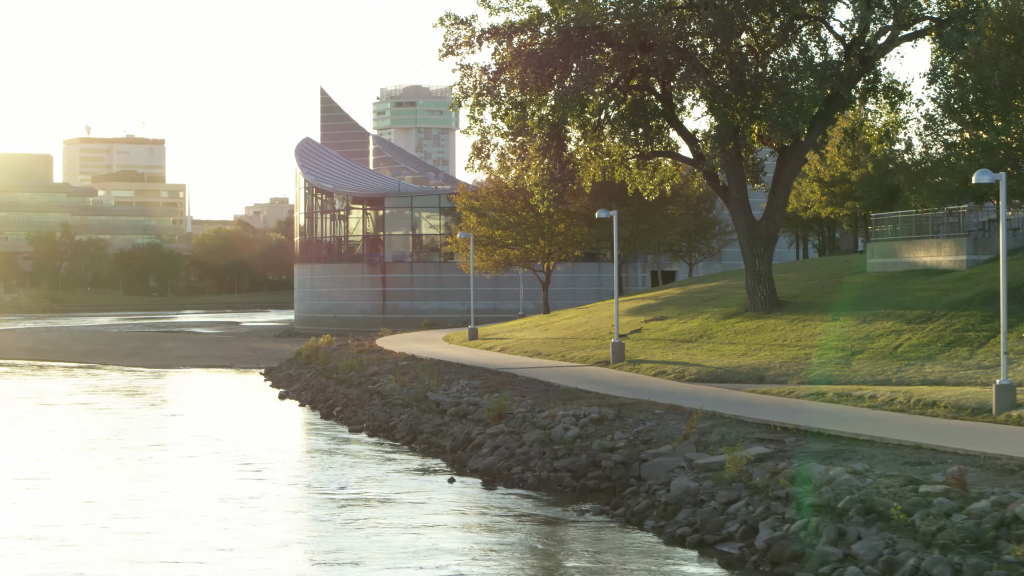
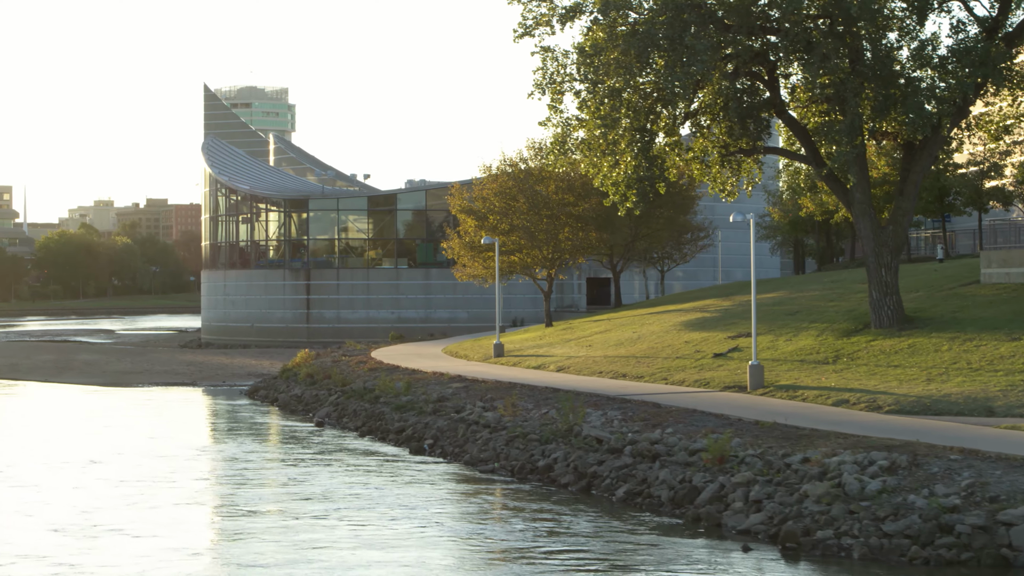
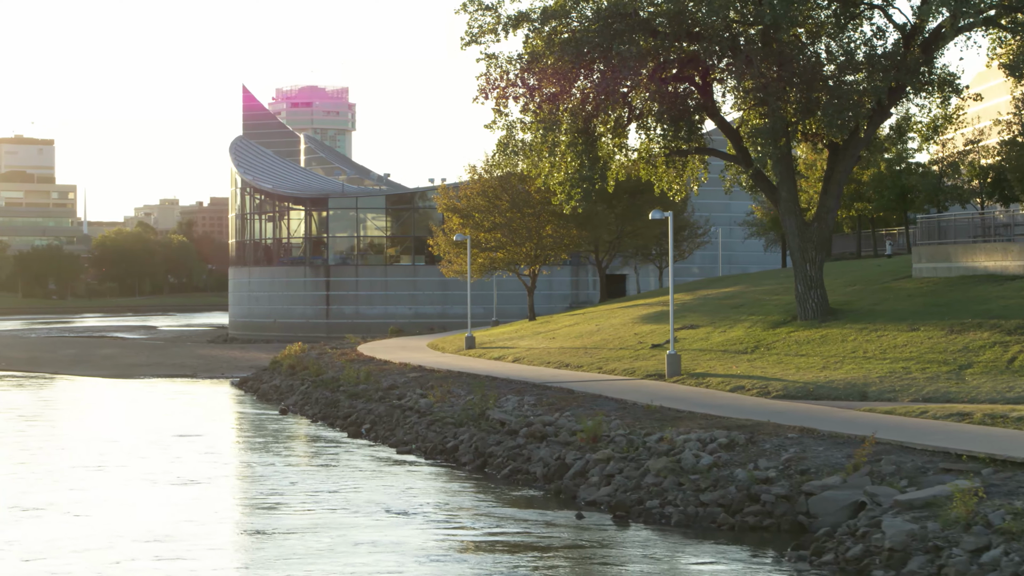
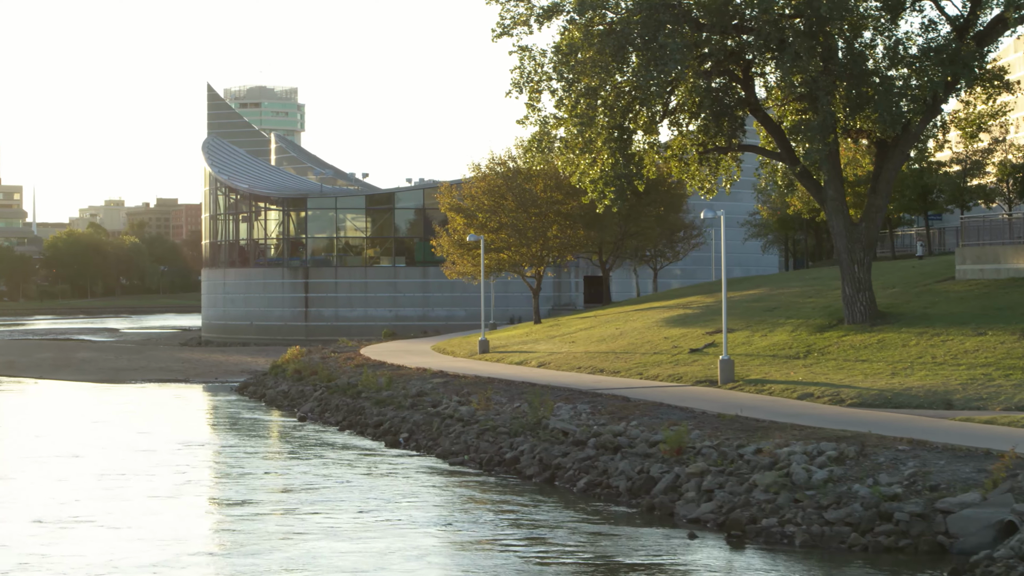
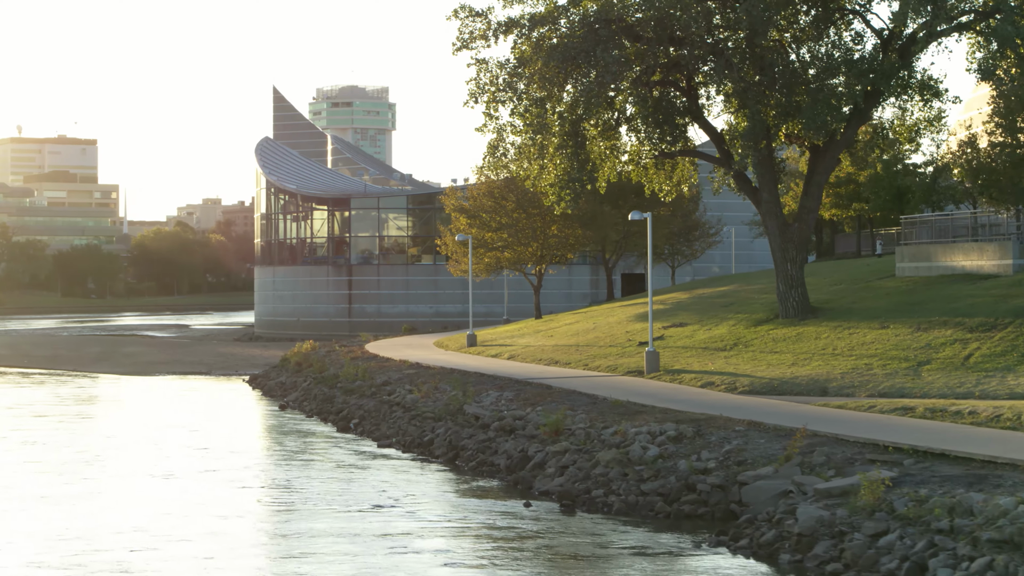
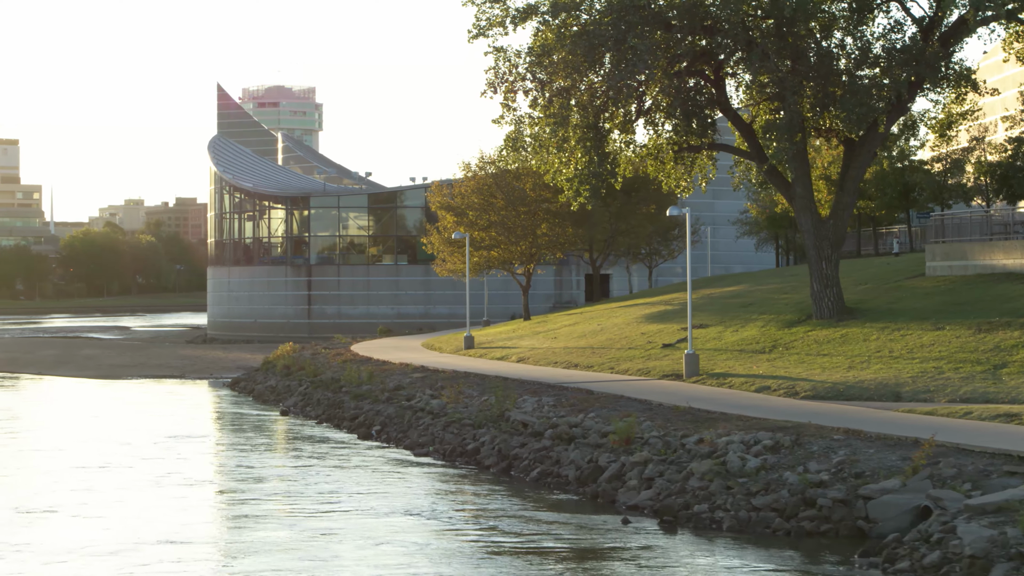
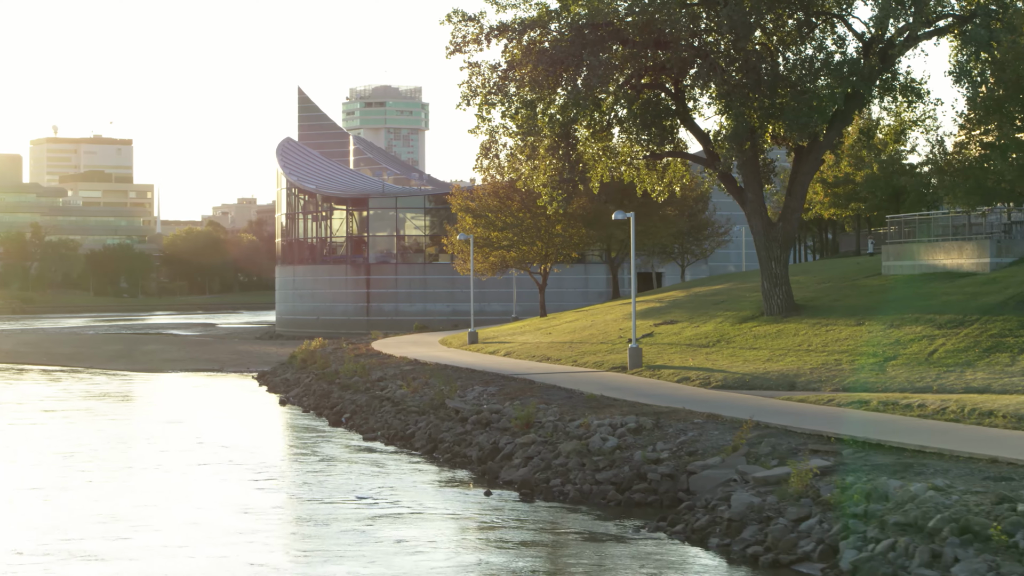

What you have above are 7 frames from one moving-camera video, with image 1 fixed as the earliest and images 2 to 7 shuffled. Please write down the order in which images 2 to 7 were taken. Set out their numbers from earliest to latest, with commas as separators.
7, 5, 3, 6, 4, 2
